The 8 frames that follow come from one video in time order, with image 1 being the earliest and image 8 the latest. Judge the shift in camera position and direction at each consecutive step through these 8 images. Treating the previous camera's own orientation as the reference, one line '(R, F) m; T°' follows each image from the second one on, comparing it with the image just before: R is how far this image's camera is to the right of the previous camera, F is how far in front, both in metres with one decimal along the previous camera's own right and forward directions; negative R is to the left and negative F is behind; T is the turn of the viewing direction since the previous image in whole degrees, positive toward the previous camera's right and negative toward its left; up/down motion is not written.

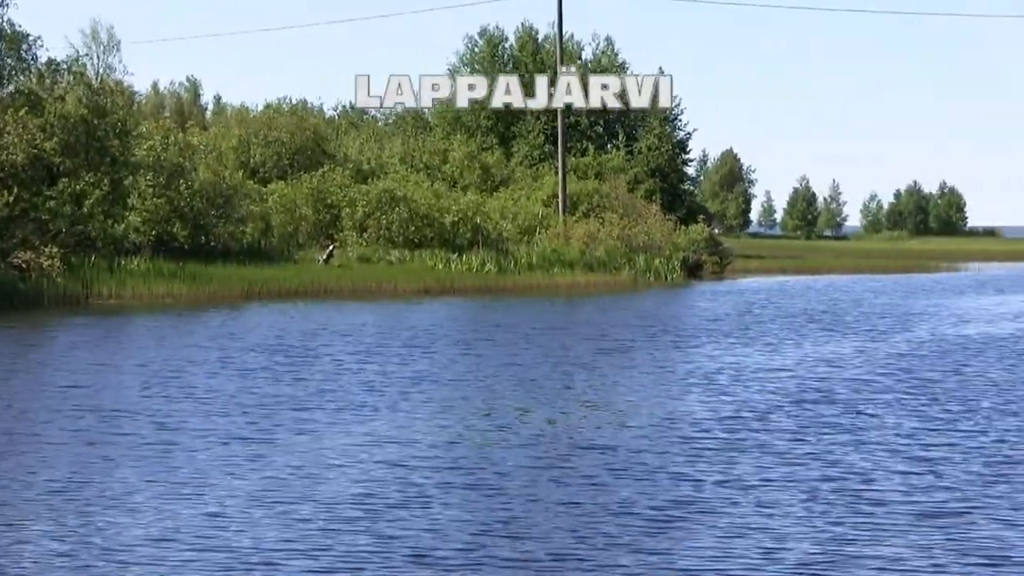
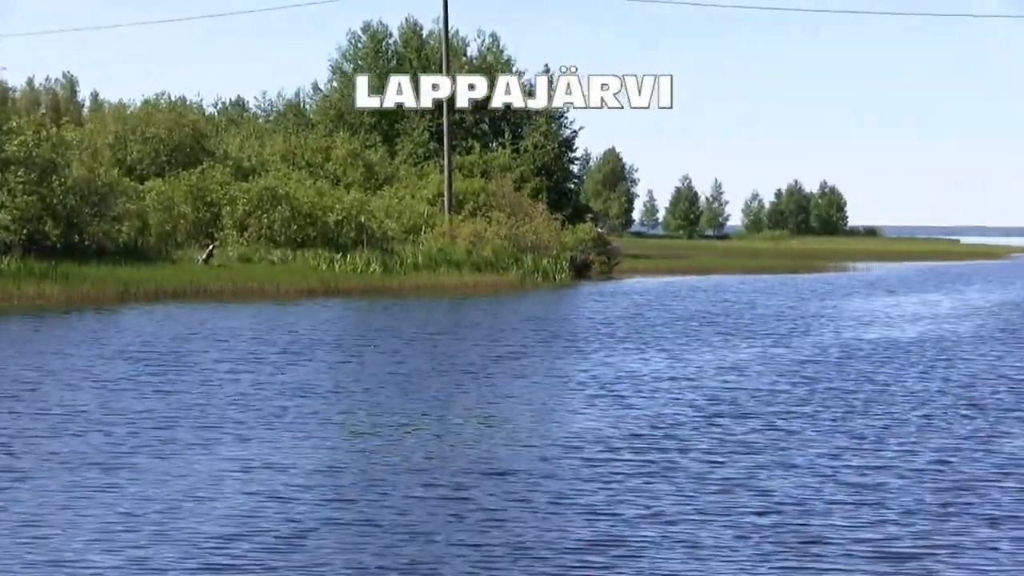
(-0.1, +1.8) m; +3°
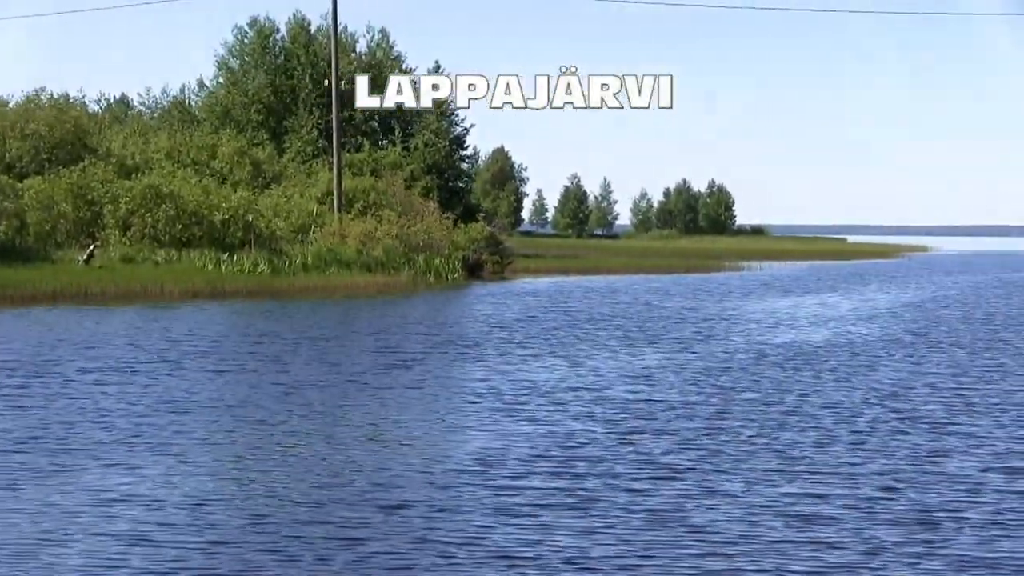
(-0.1, +1.8) m; +3°
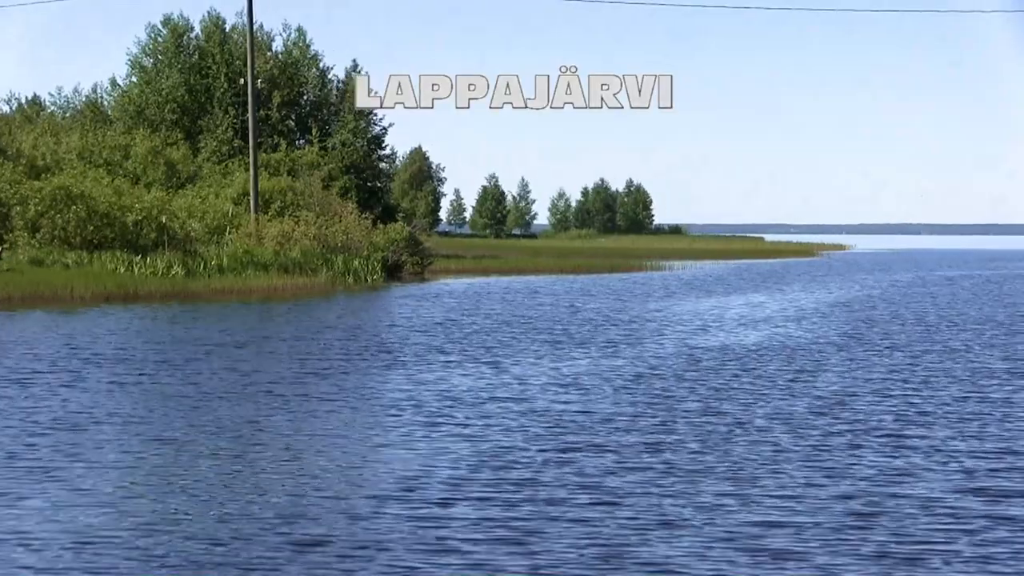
(-0.1, +1.6) m; +2°
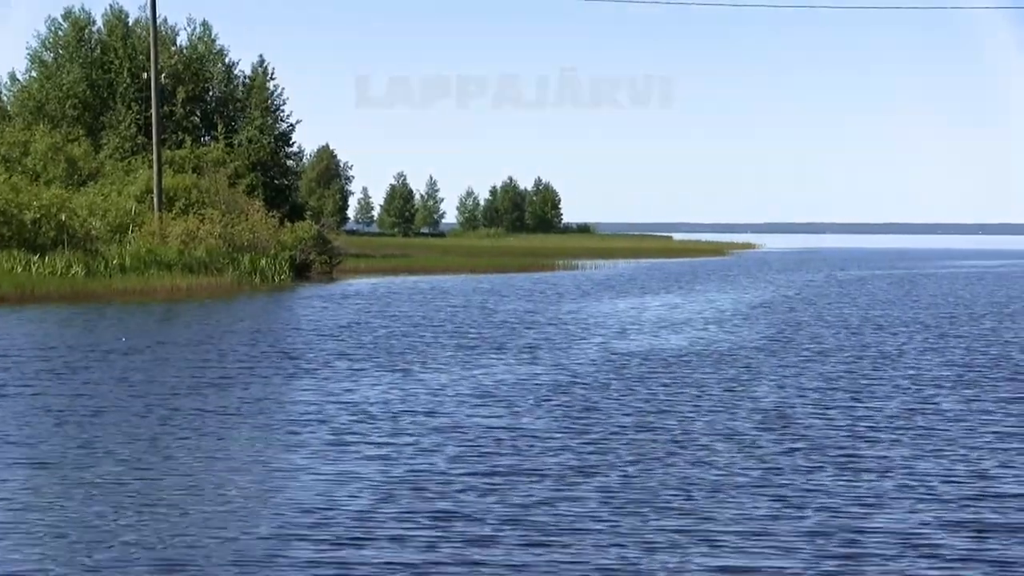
(-0.1, +1.9) m; +3°
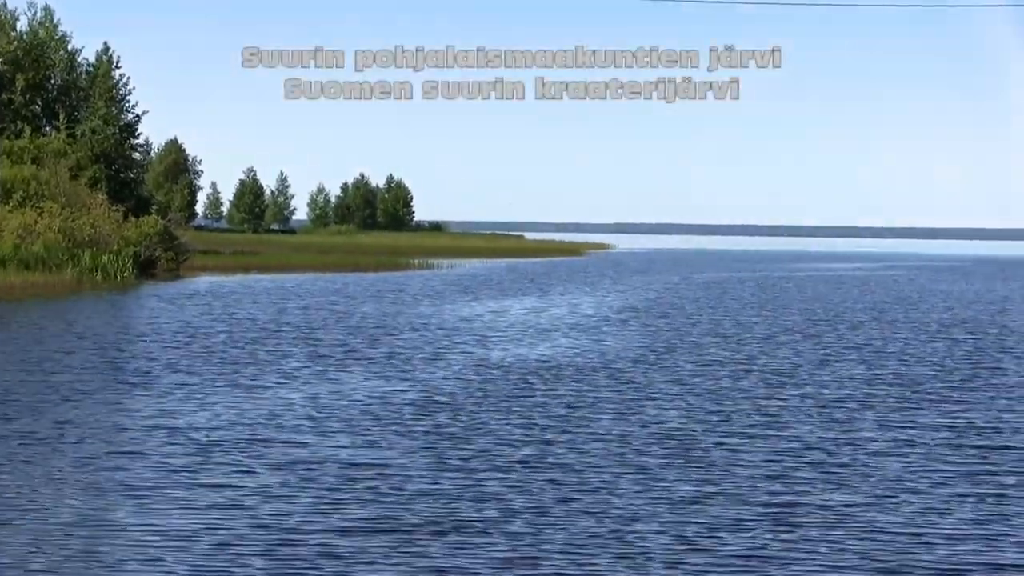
(-0.1, +3.5) m; +4°
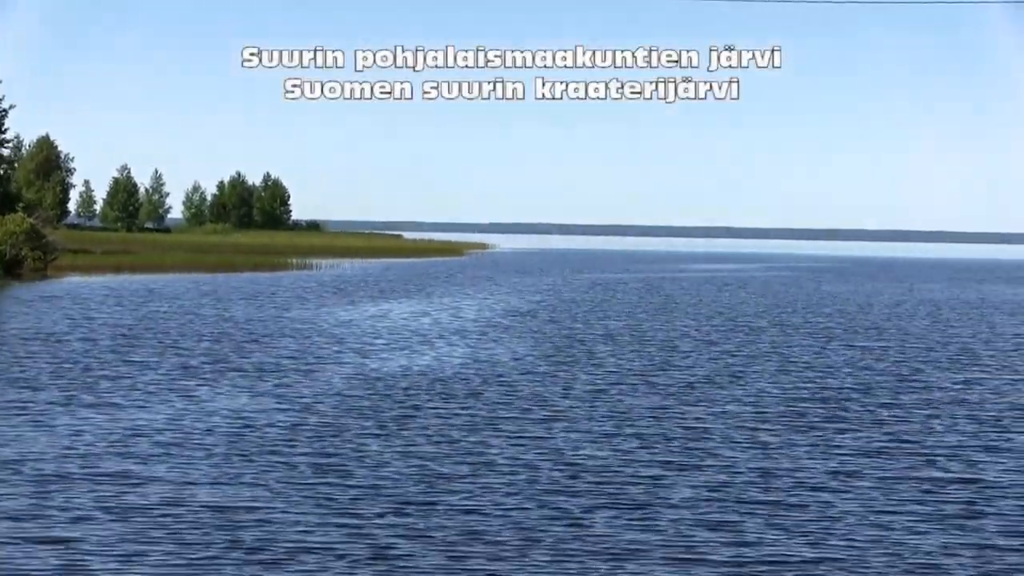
(-0.1, +3.0) m; +3°
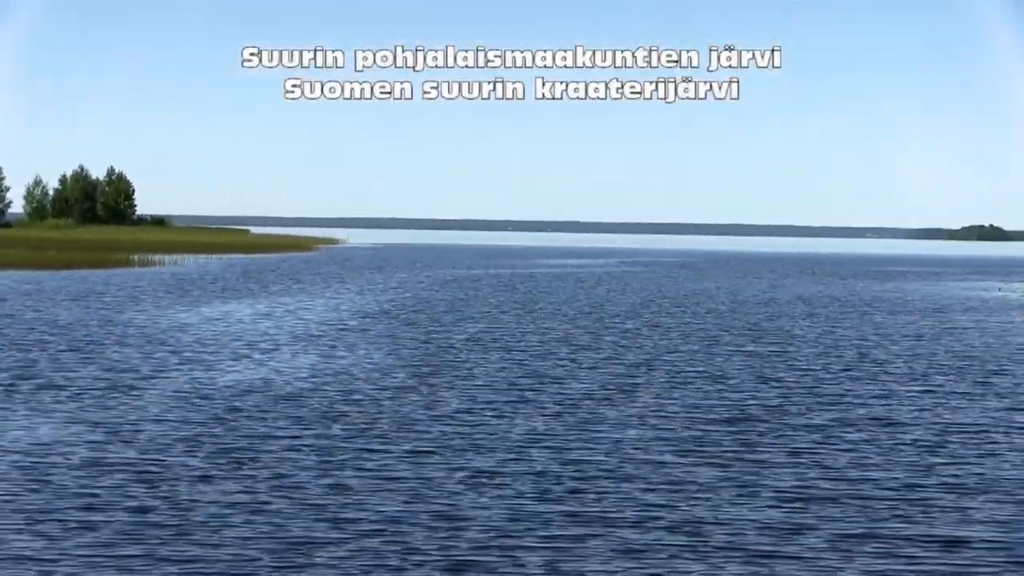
(-0.1, +4.4) m; +4°
